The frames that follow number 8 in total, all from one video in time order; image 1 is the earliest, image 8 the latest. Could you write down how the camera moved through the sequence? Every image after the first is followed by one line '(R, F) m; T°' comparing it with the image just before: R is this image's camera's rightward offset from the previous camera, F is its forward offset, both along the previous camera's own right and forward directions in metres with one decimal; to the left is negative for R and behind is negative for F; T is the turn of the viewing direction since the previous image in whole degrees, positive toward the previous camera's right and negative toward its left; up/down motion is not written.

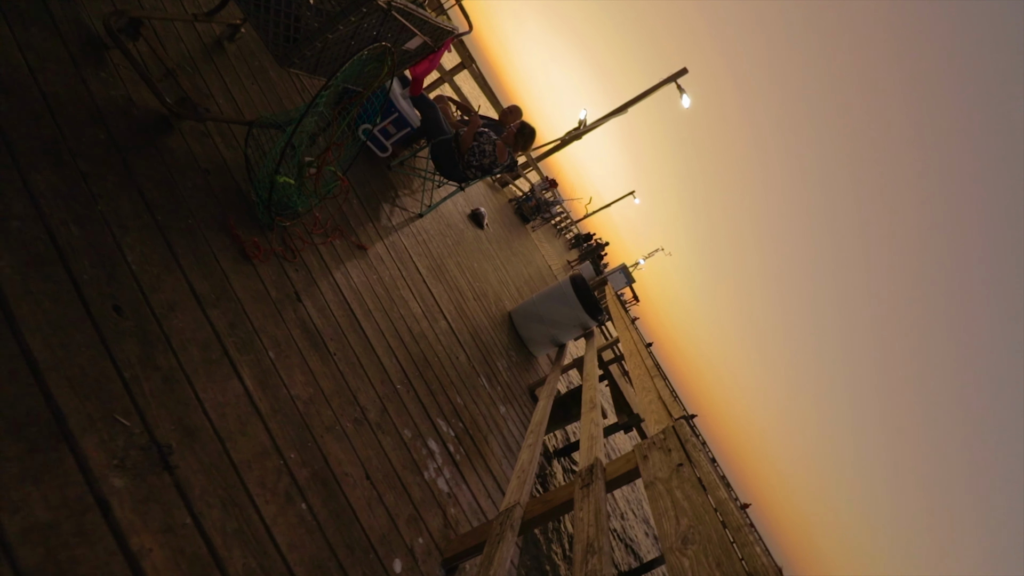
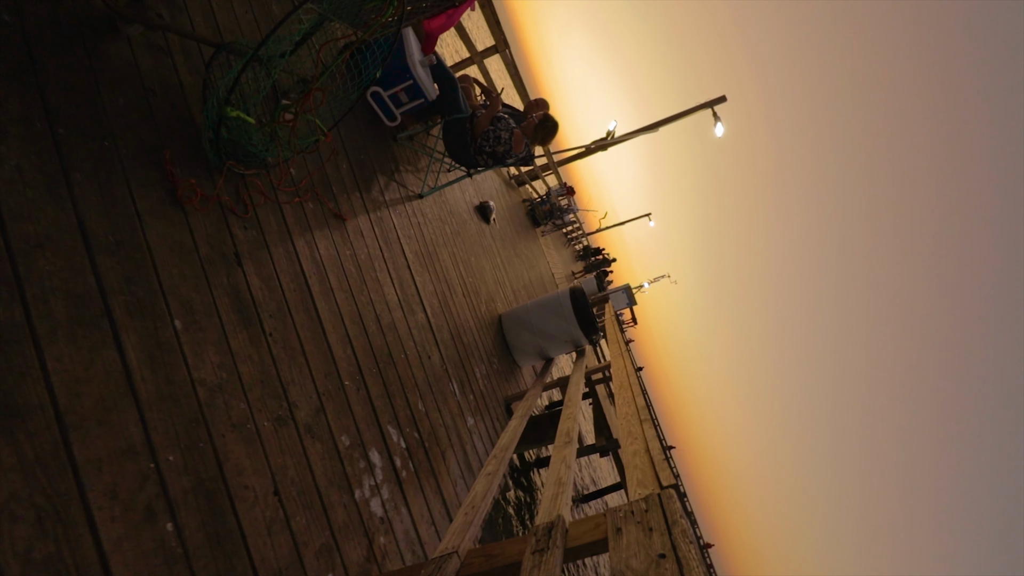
(+0.1, +0.4) m; 0°
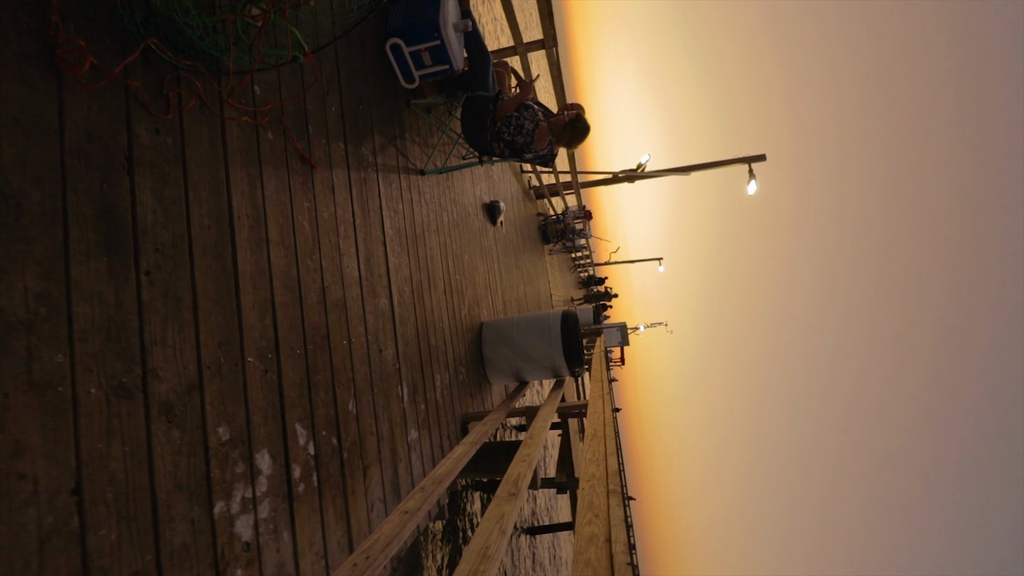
(+0.1, +0.4) m; 0°
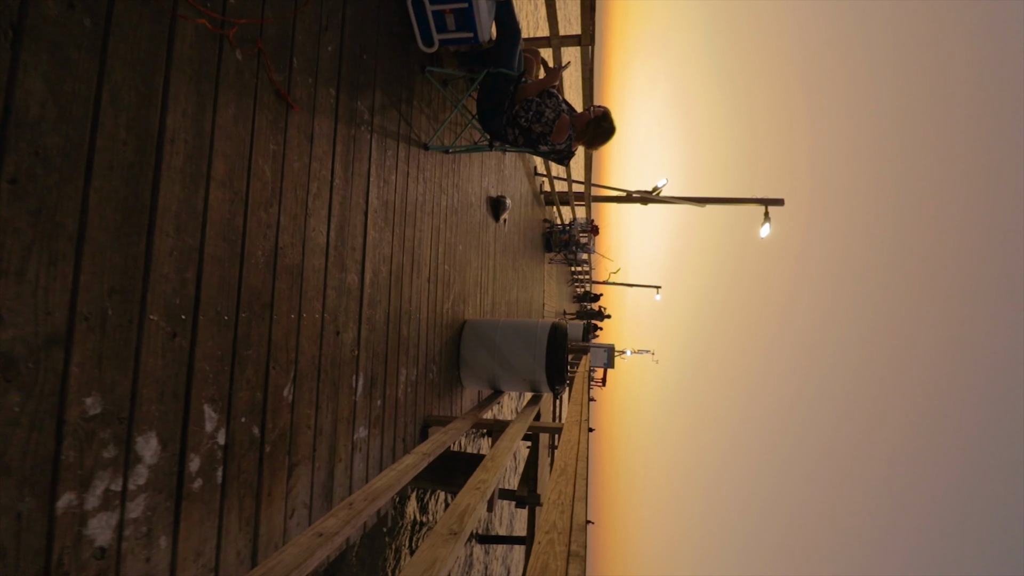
(0.0, +0.3) m; 0°
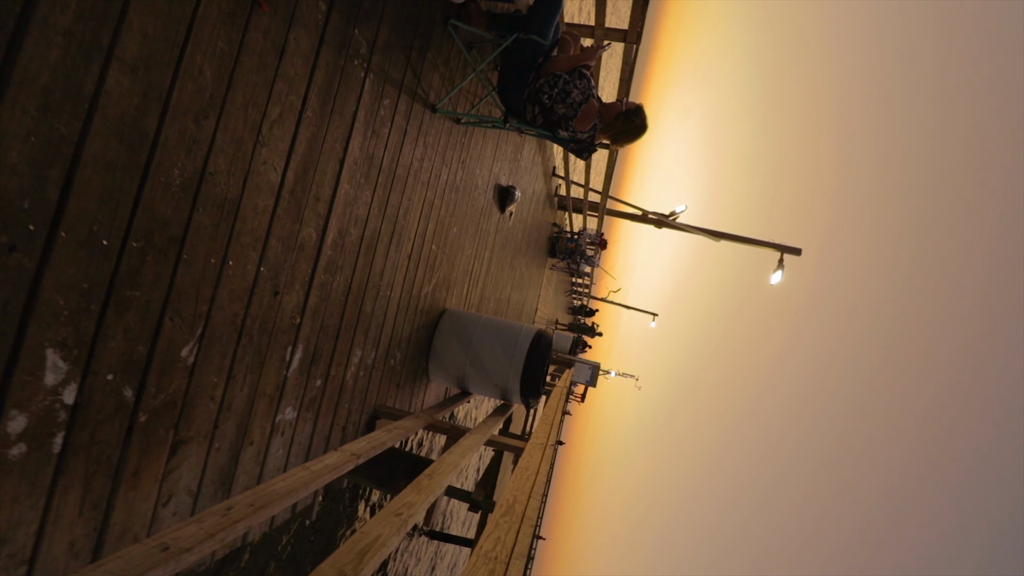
(+0.1, +0.3) m; 0°
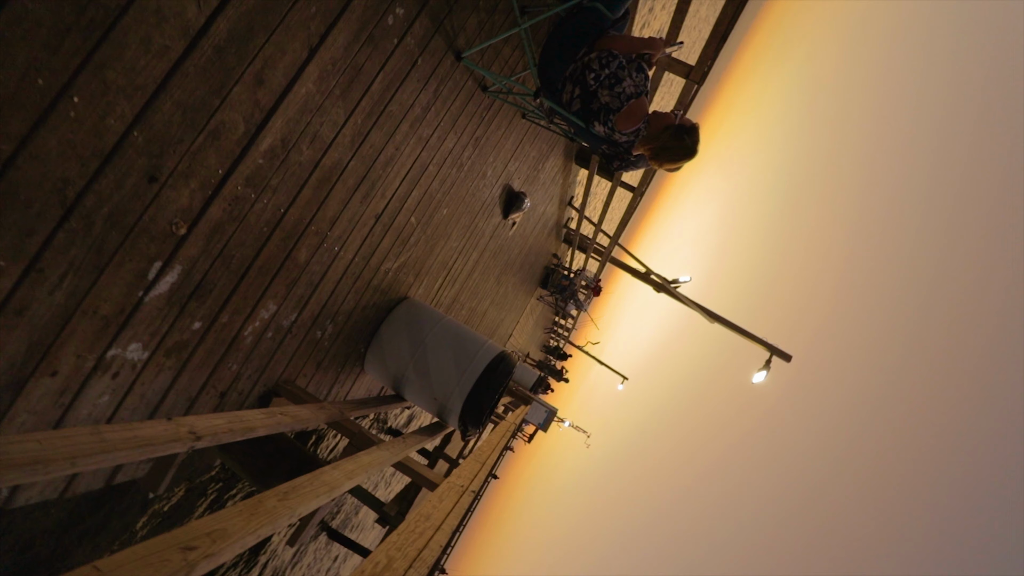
(+0.1, +0.5) m; +1°
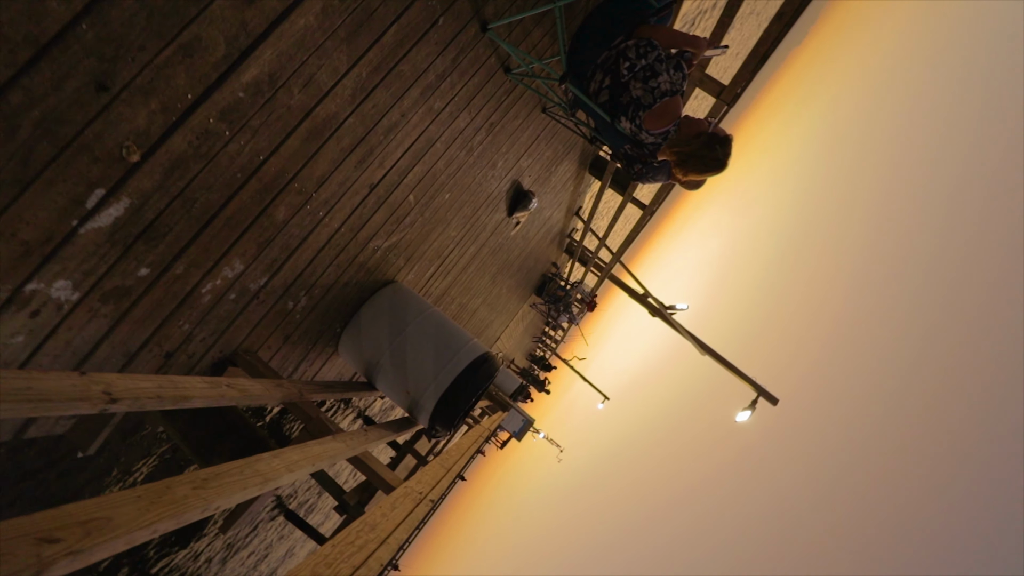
(0.0, +0.2) m; +1°
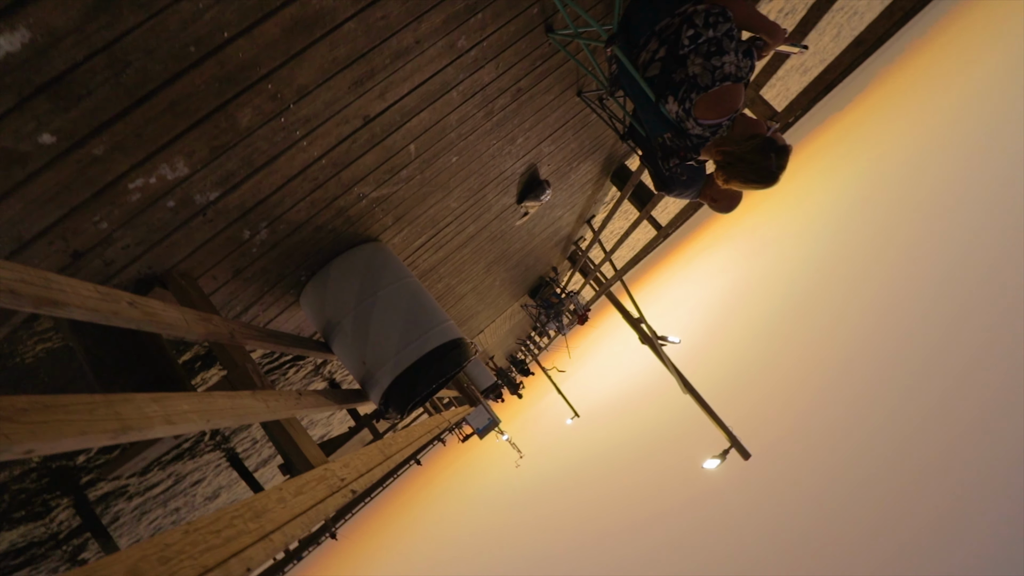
(0.0, +0.3) m; 0°
